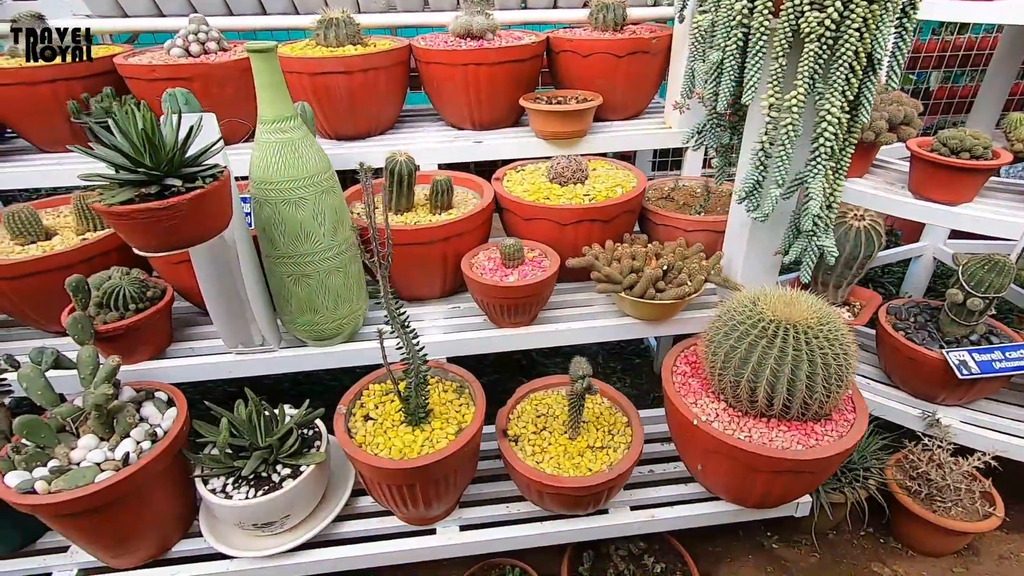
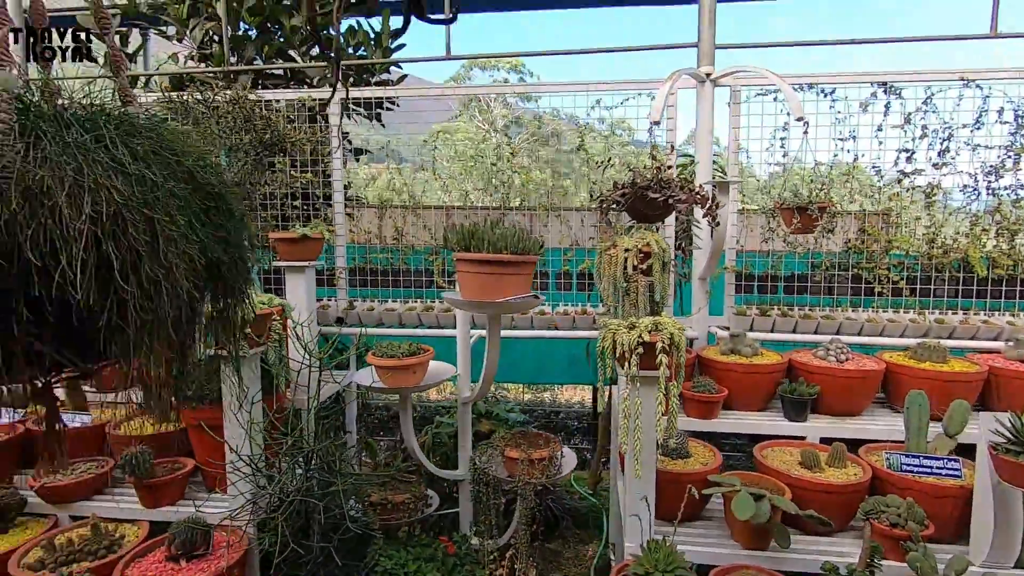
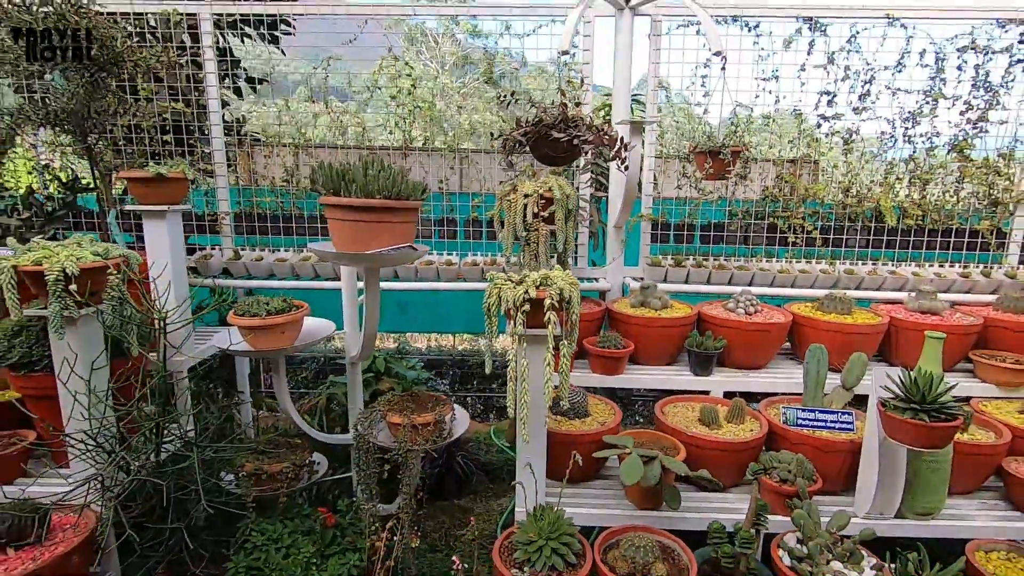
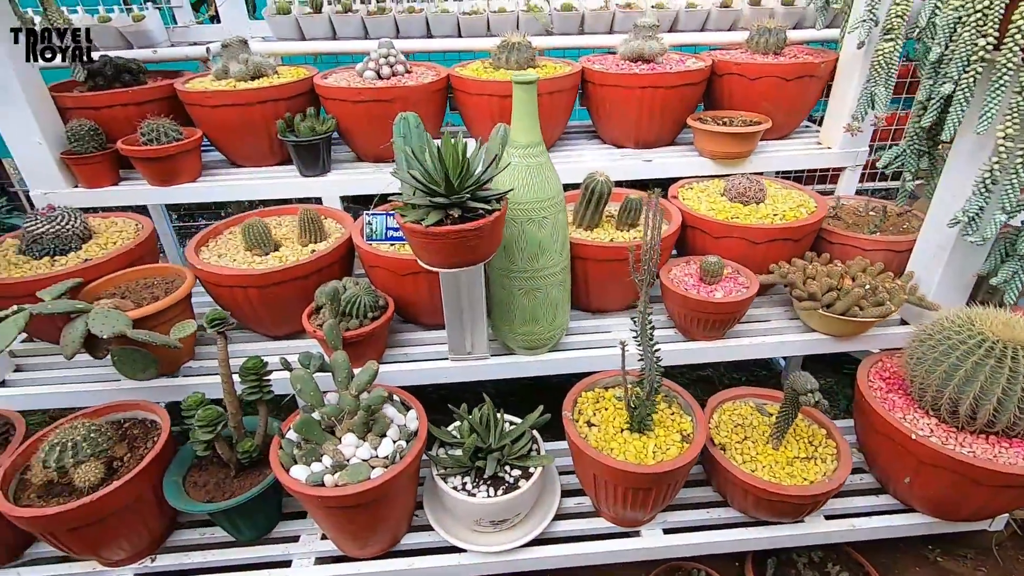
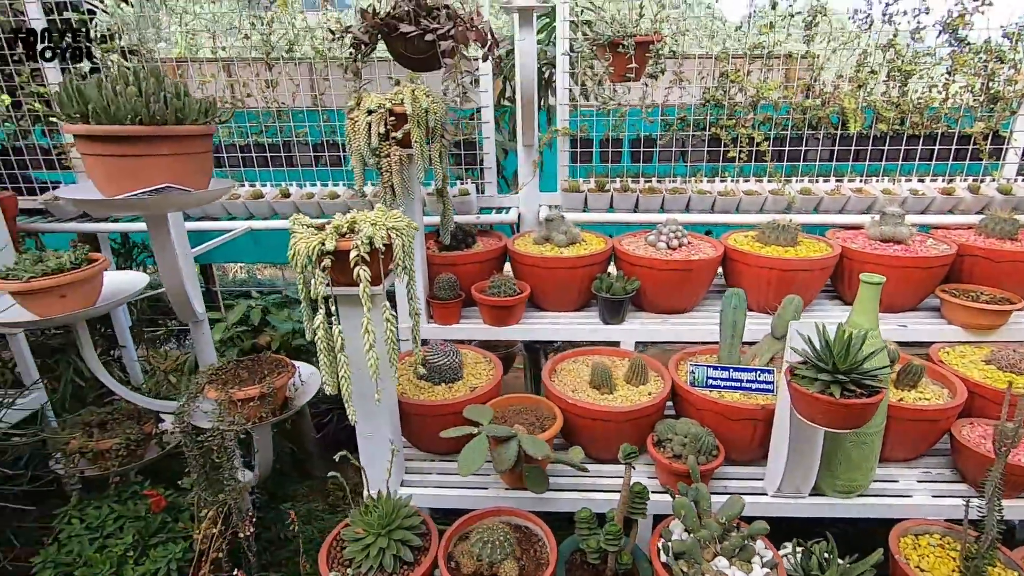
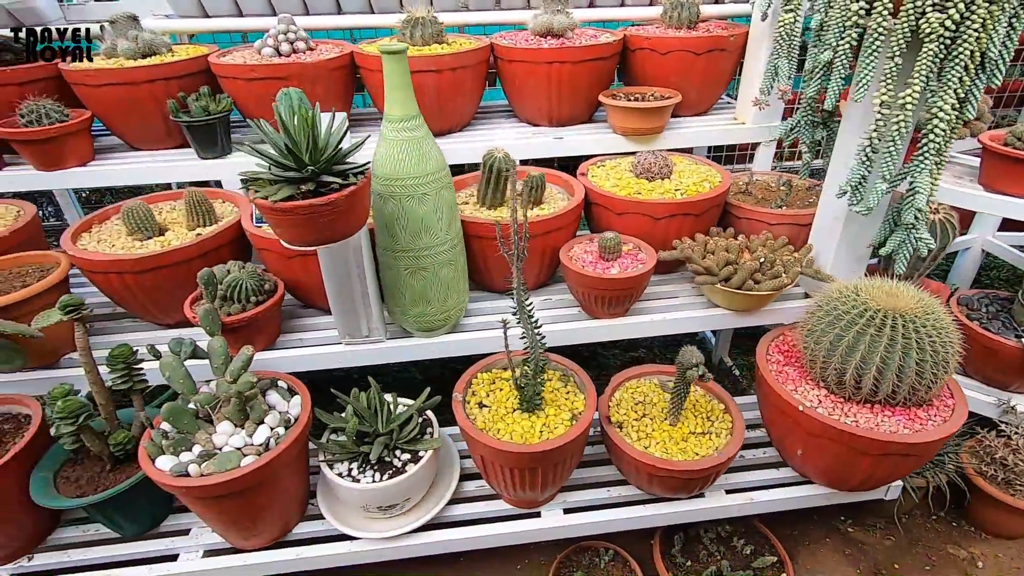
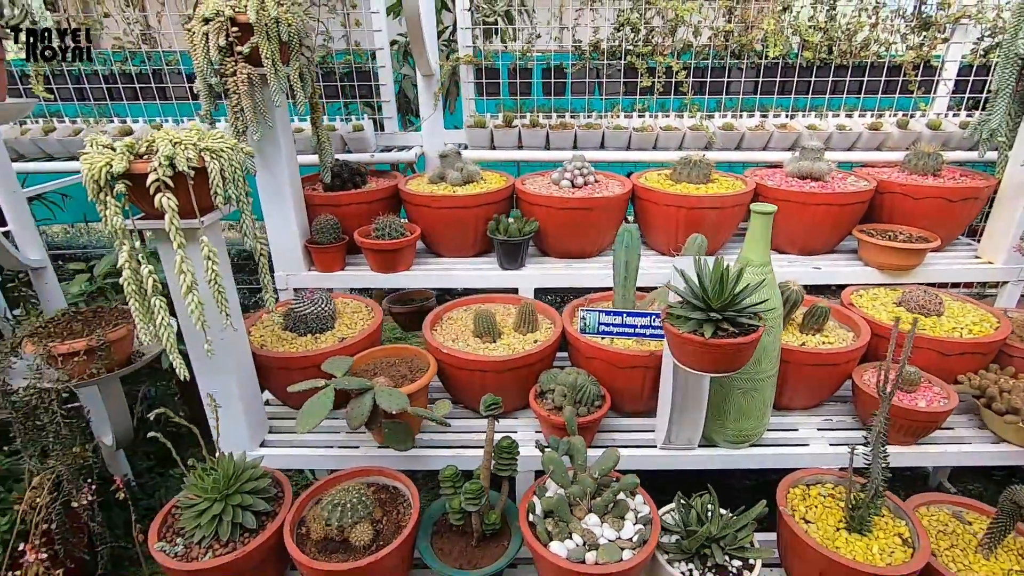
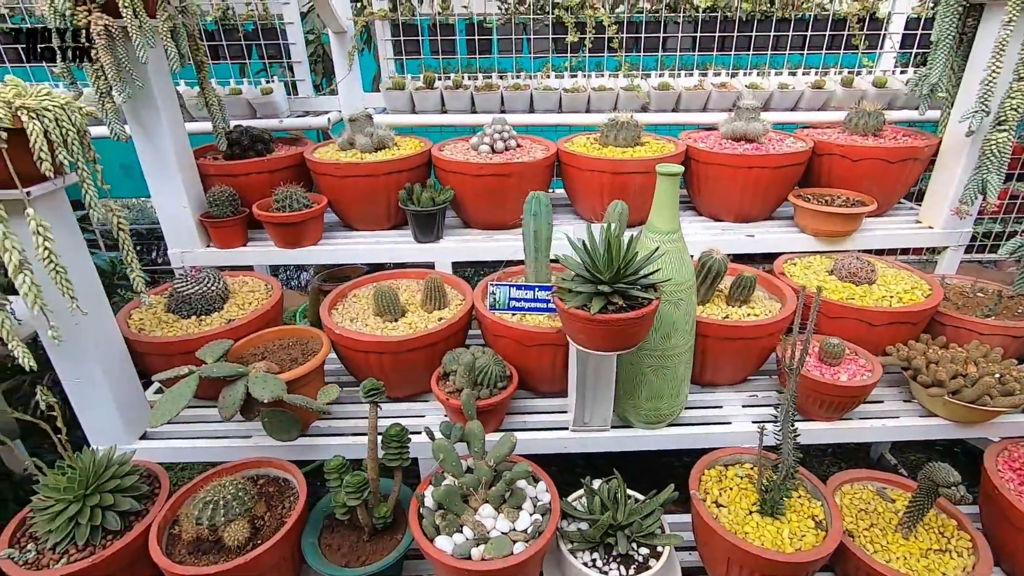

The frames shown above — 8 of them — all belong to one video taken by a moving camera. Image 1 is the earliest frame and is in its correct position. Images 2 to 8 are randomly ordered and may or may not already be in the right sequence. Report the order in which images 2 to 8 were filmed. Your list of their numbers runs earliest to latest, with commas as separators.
6, 4, 8, 7, 5, 3, 2
